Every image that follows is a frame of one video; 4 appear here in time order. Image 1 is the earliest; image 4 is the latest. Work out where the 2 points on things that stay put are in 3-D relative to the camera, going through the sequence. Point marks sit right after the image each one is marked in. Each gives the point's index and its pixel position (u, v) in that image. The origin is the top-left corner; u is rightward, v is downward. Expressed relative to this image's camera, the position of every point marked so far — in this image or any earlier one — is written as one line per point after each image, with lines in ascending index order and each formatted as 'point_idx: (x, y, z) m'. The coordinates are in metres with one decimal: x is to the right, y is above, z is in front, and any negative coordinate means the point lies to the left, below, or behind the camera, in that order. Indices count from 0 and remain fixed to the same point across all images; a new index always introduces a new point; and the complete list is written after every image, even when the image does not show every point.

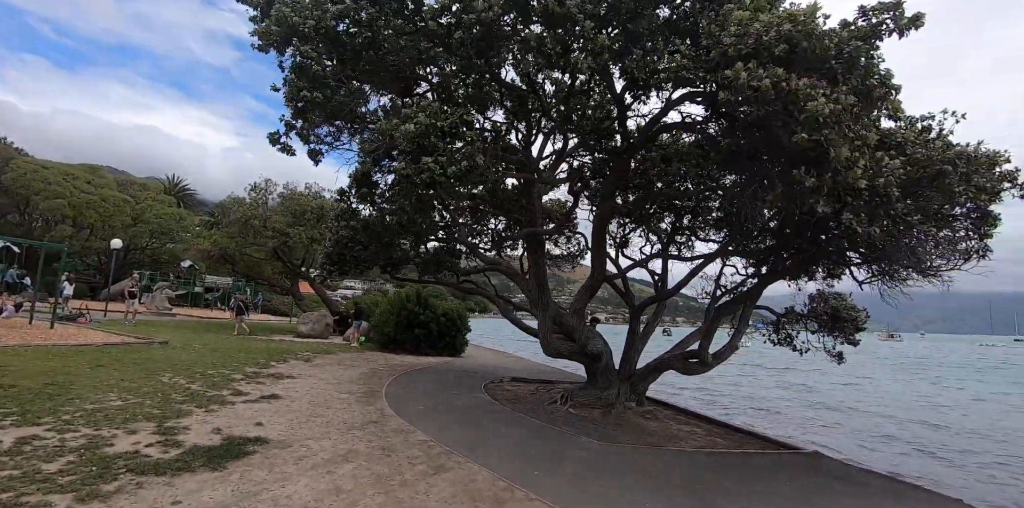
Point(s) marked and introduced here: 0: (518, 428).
0: (+0.1, -3.9, +11.1) m
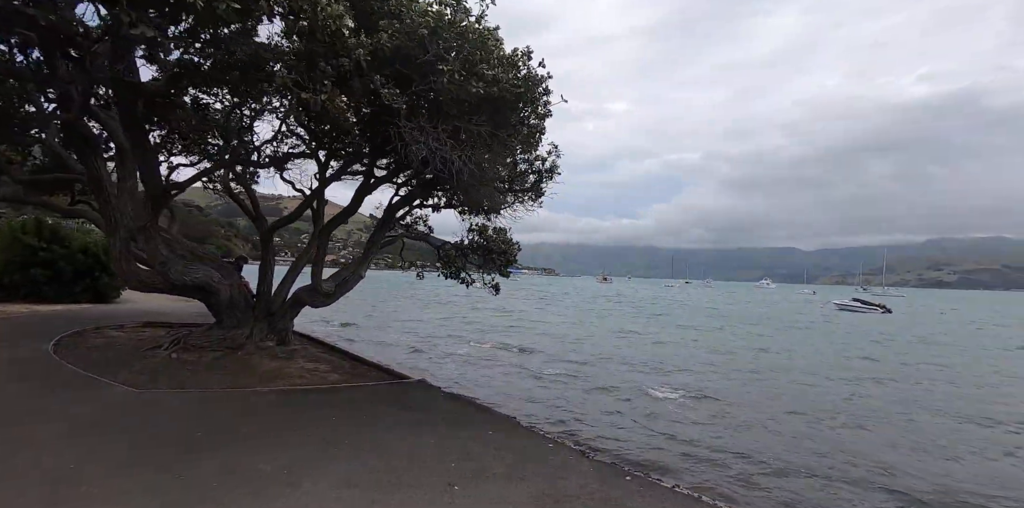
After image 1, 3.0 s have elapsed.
0: (-7.9, -2.1, +8.3) m
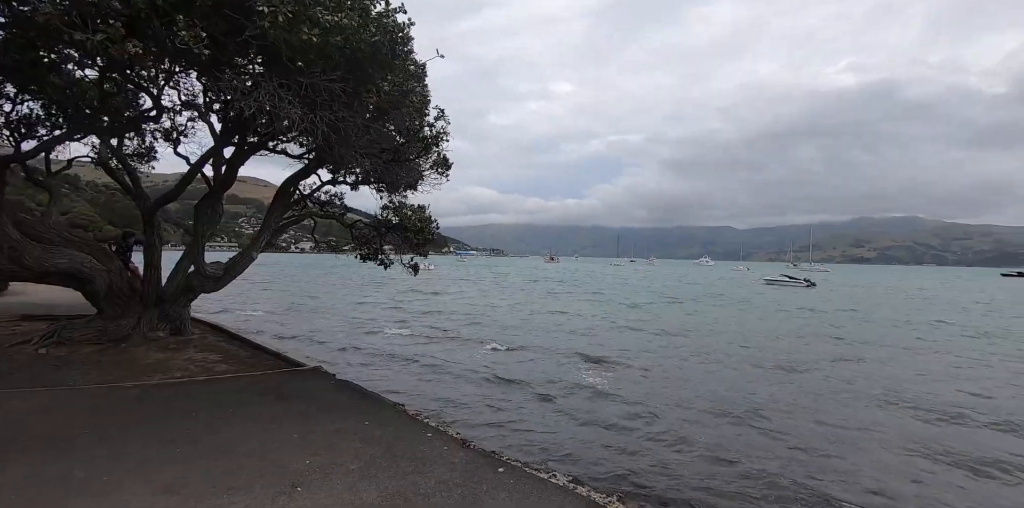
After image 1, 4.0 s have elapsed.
0: (-9.4, -1.9, +7.1) m
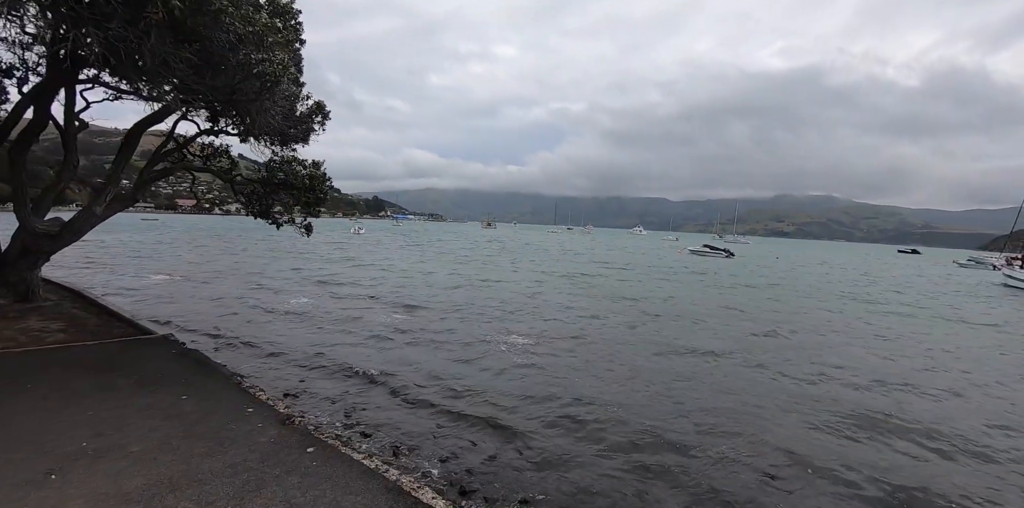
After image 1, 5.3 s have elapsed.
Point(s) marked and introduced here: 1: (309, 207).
0: (-11.2, -1.1, +5.6) m
1: (-4.9, +1.2, +12.0) m
